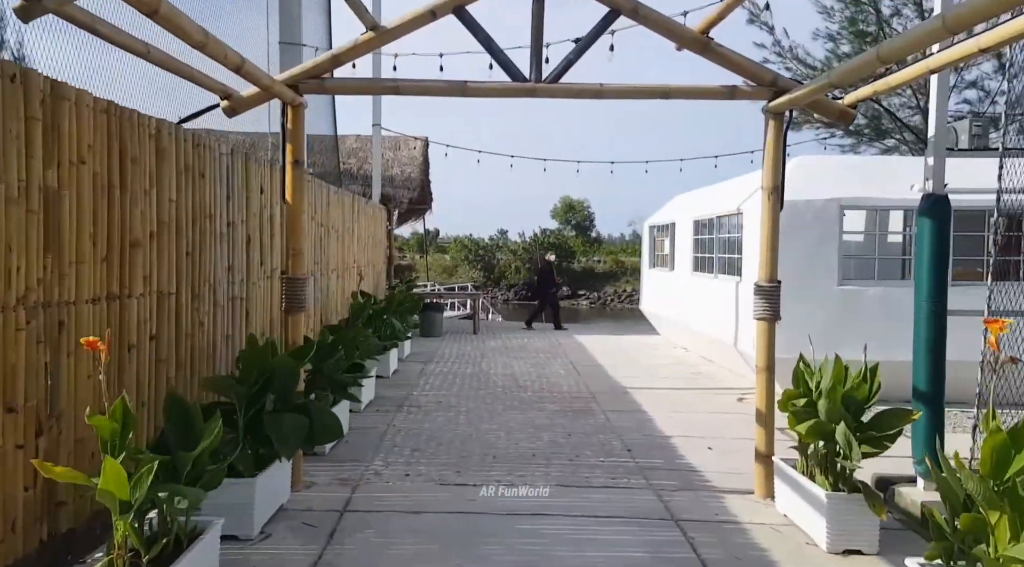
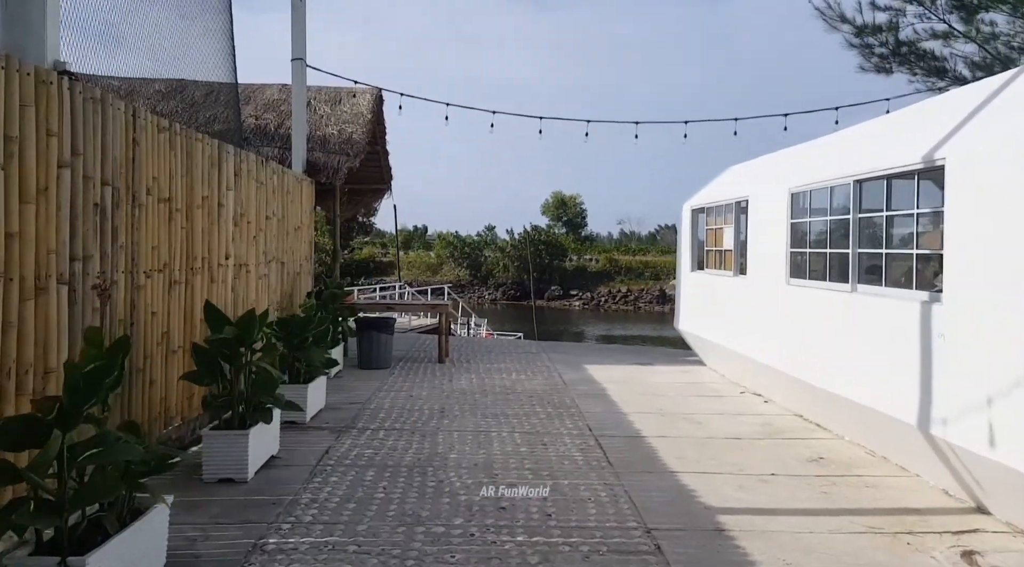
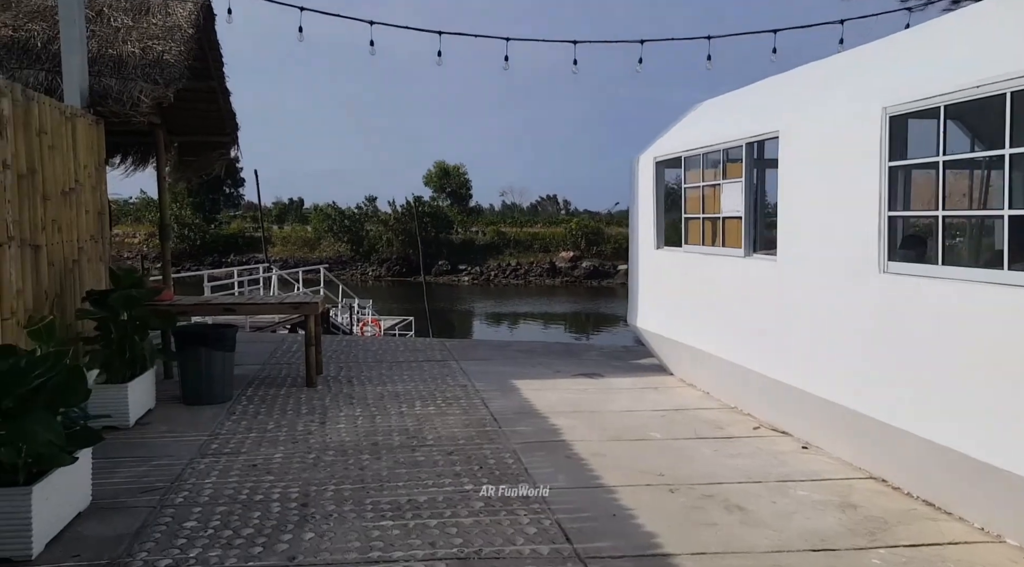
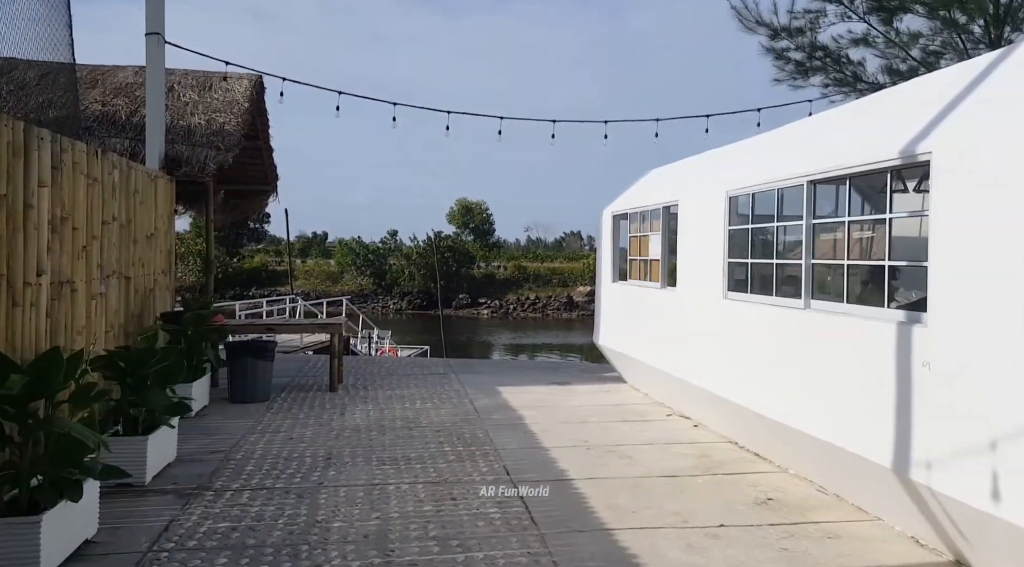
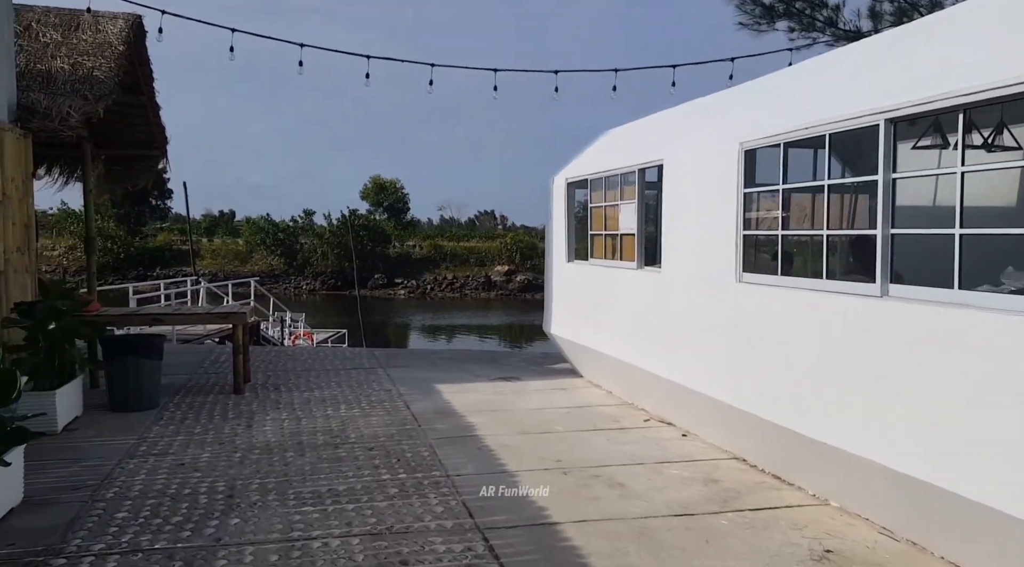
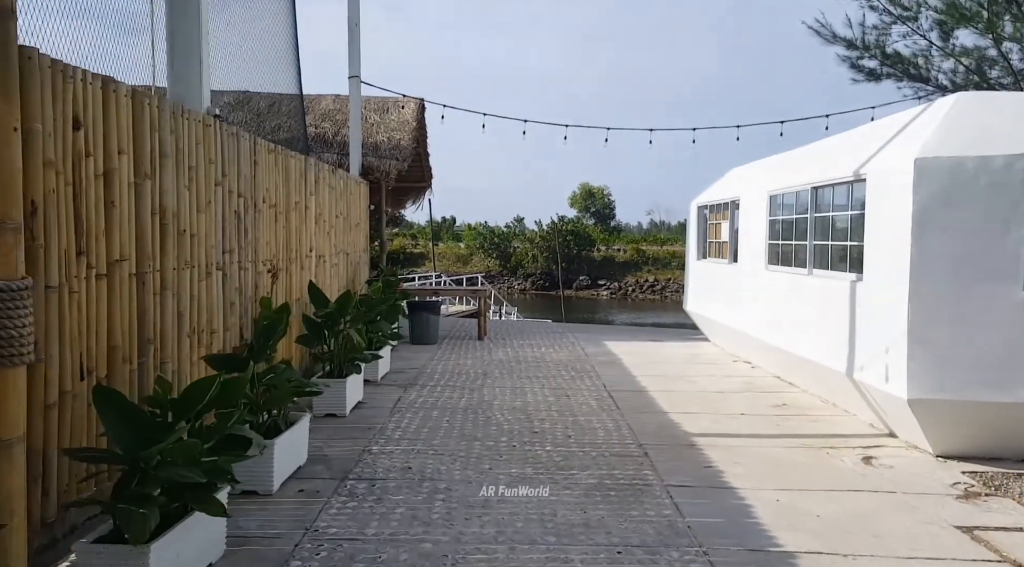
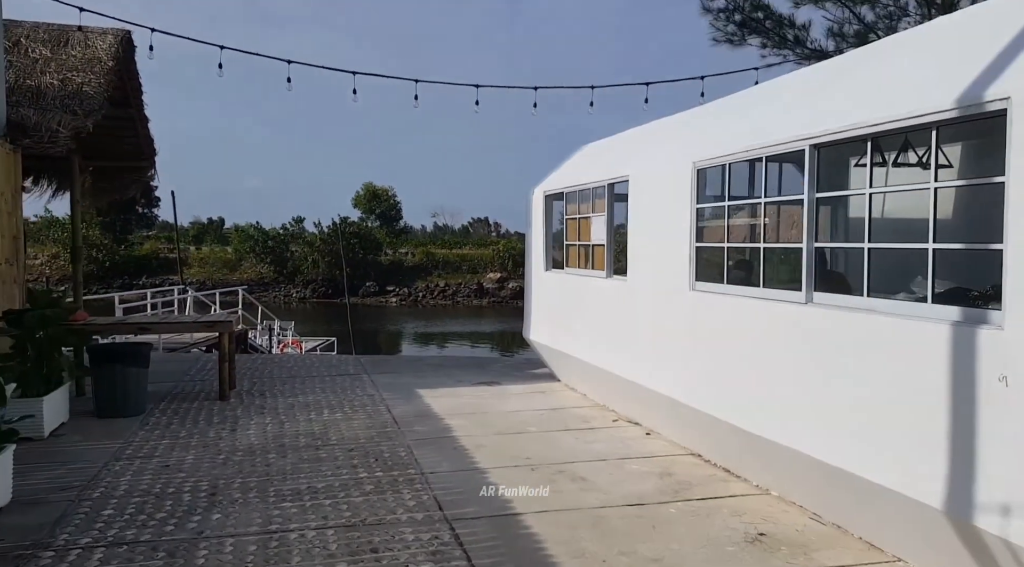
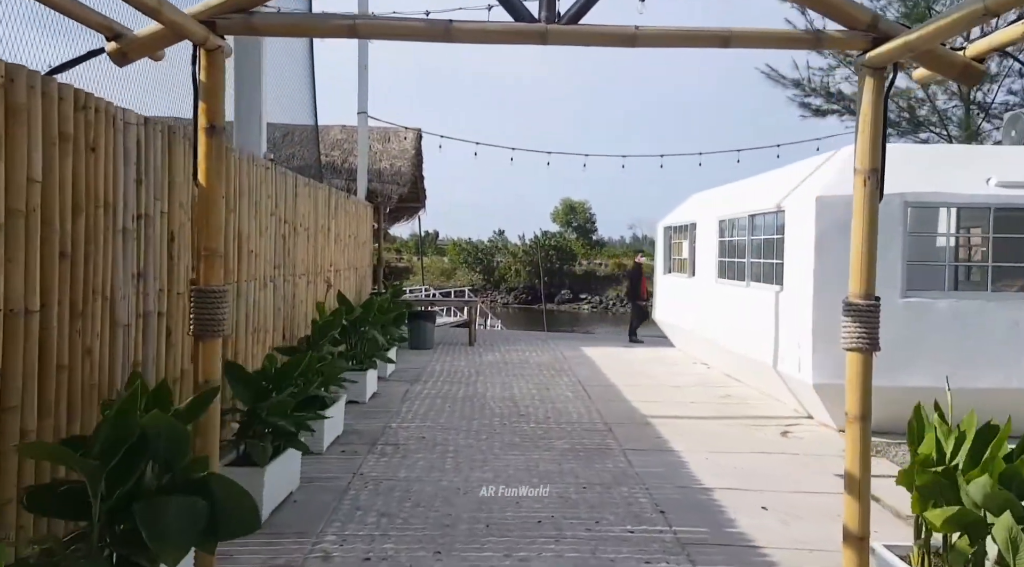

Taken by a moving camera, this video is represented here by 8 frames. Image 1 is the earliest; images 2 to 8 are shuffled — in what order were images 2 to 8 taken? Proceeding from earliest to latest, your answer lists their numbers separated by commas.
8, 6, 2, 4, 7, 5, 3
